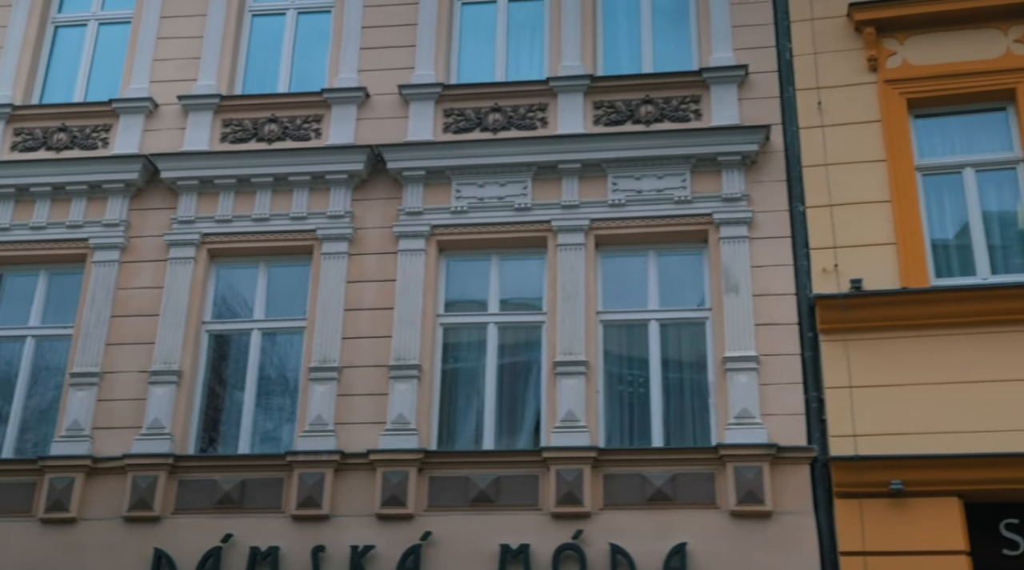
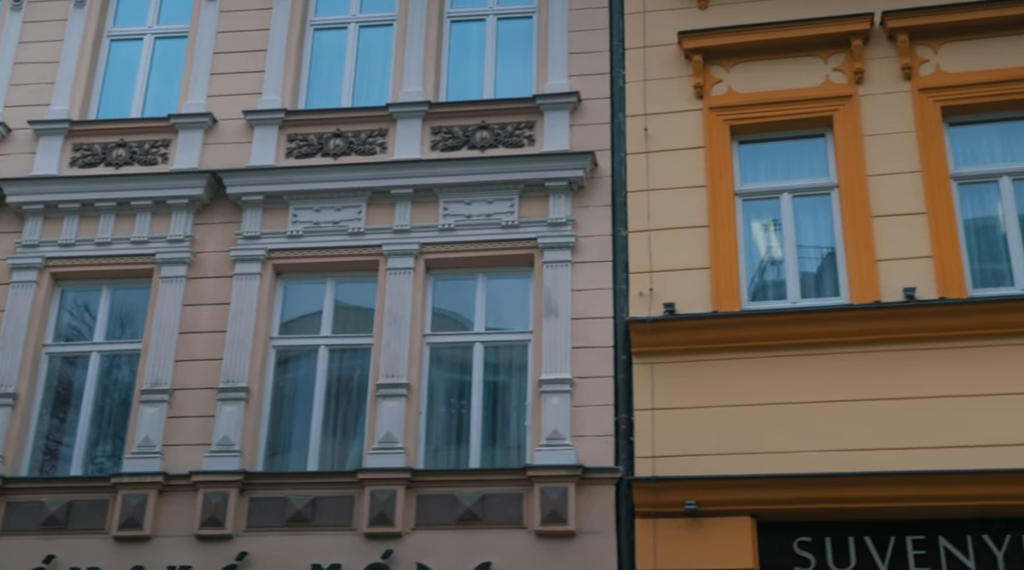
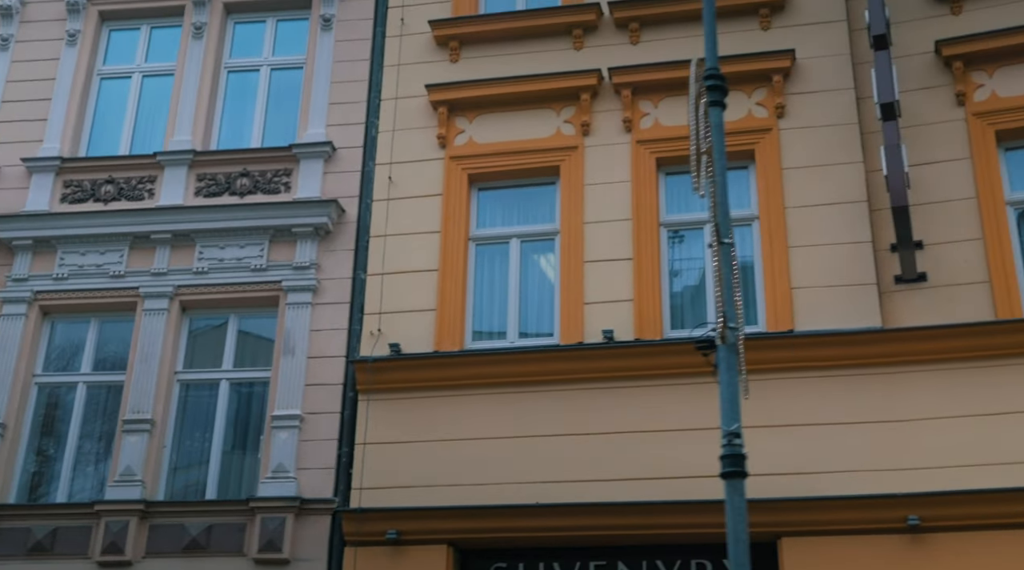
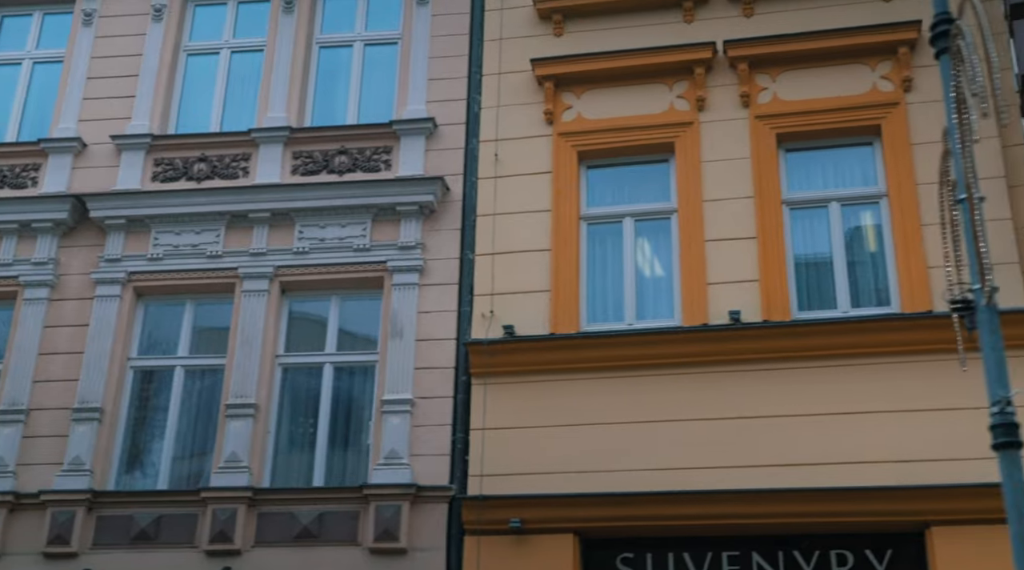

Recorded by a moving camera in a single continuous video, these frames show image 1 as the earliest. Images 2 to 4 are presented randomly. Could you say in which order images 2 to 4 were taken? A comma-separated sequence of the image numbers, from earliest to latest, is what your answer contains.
2, 4, 3
